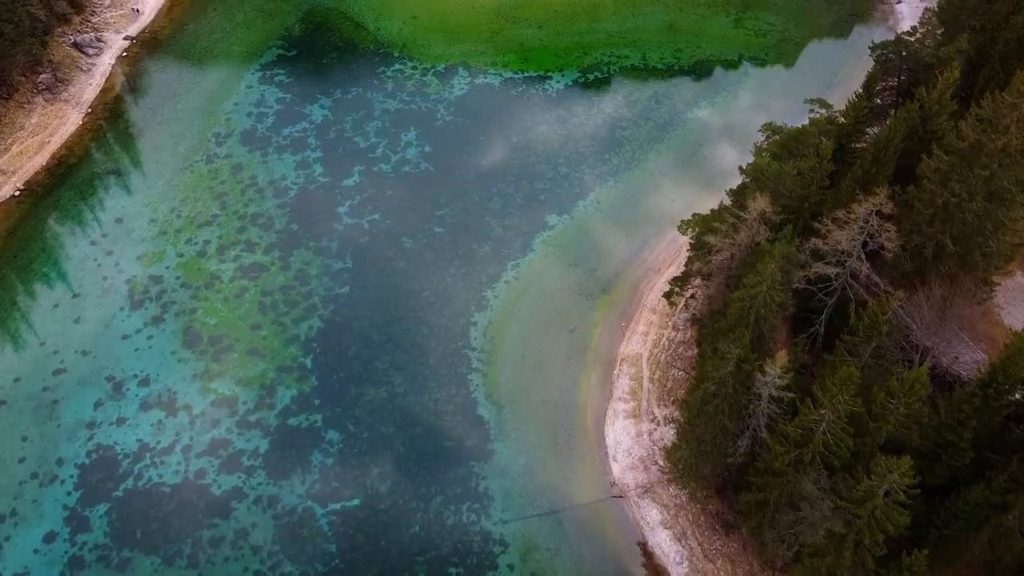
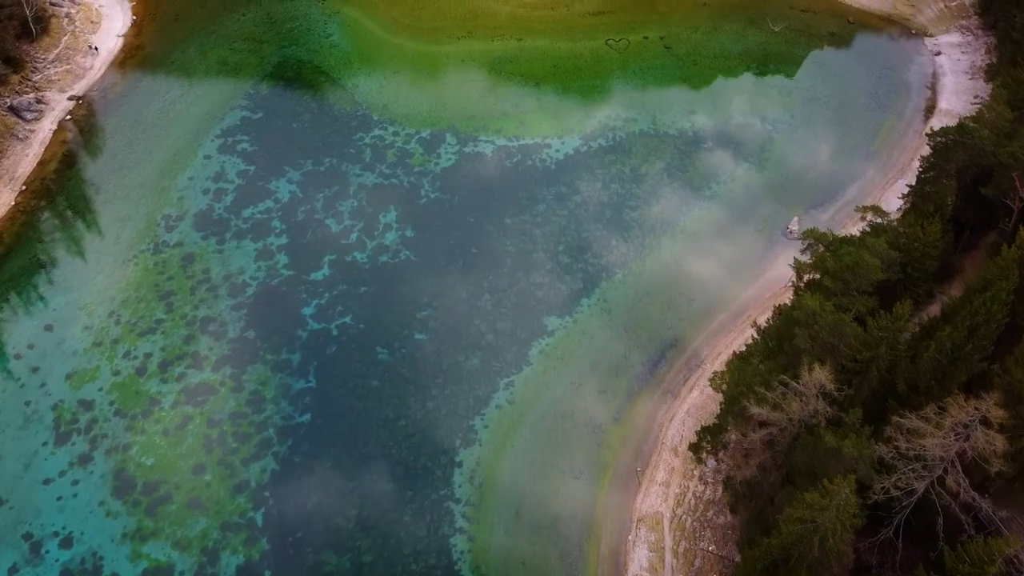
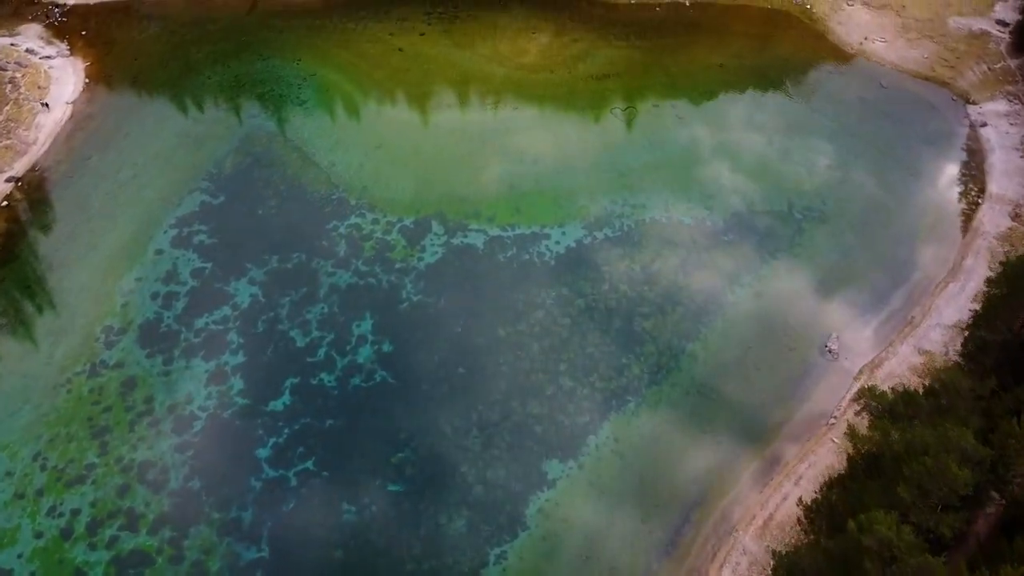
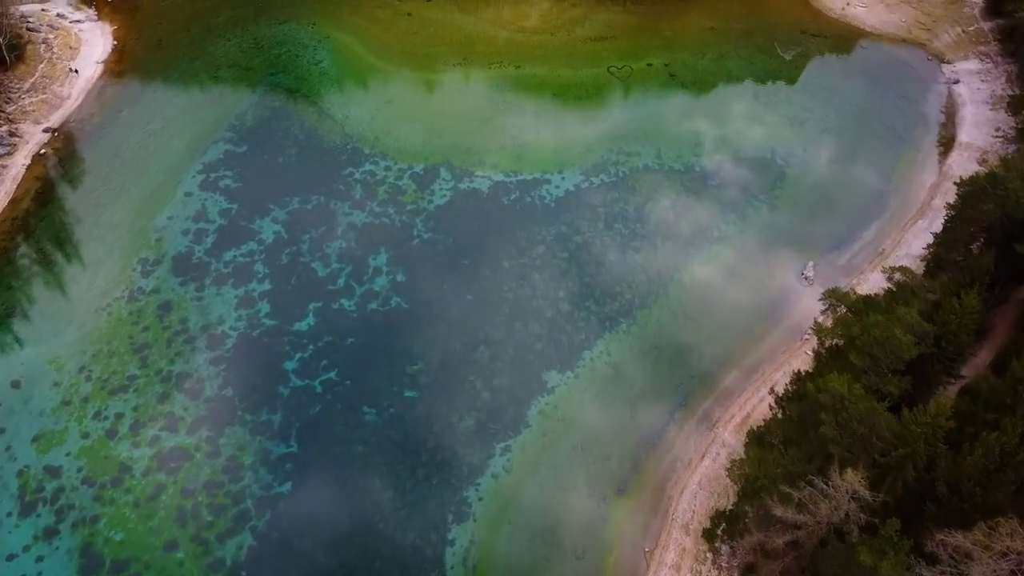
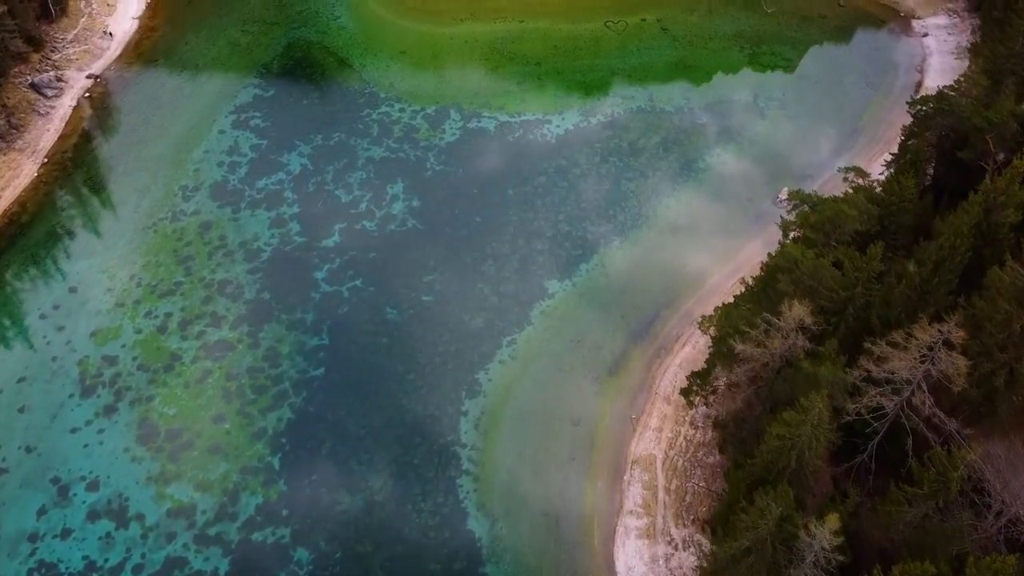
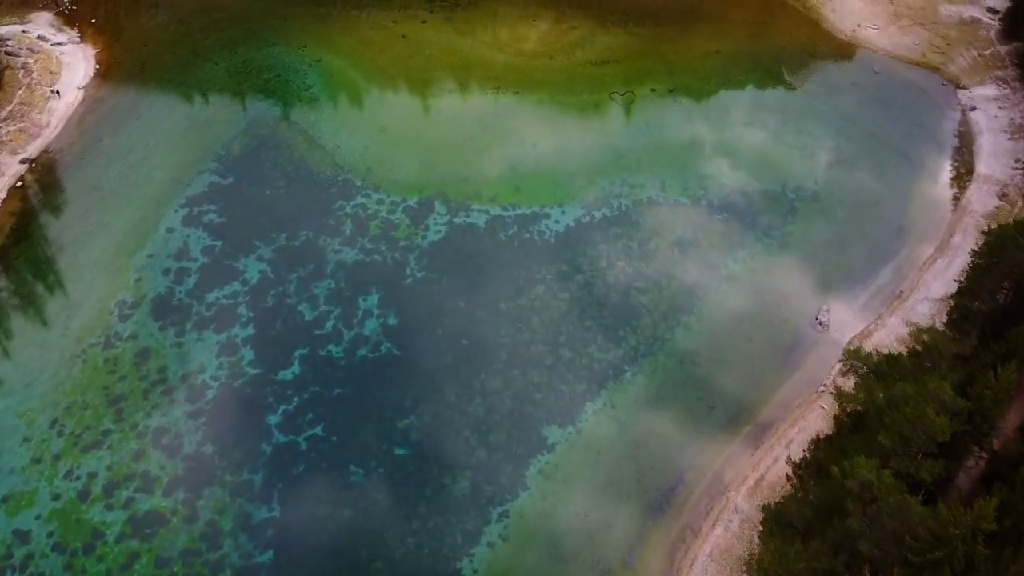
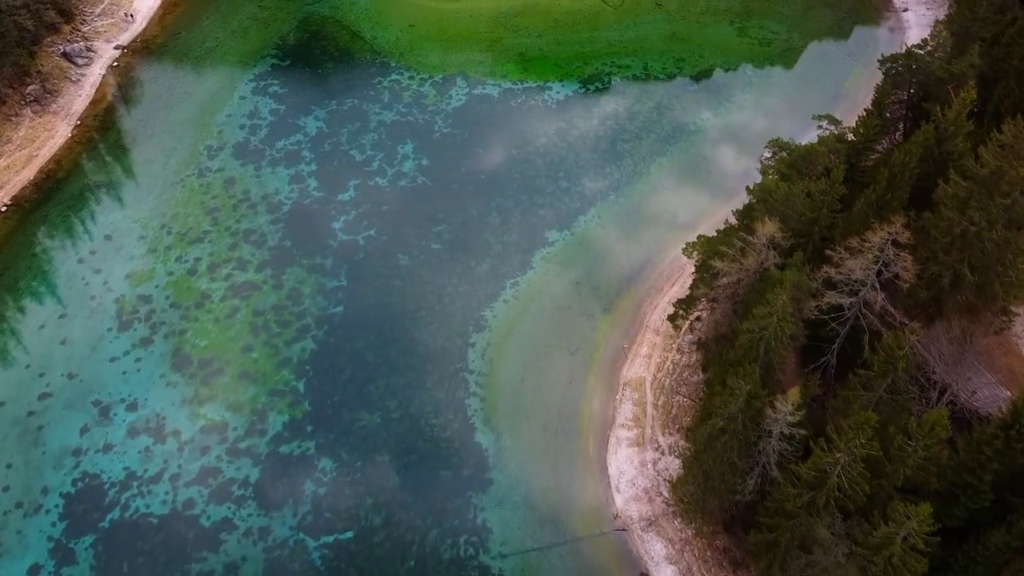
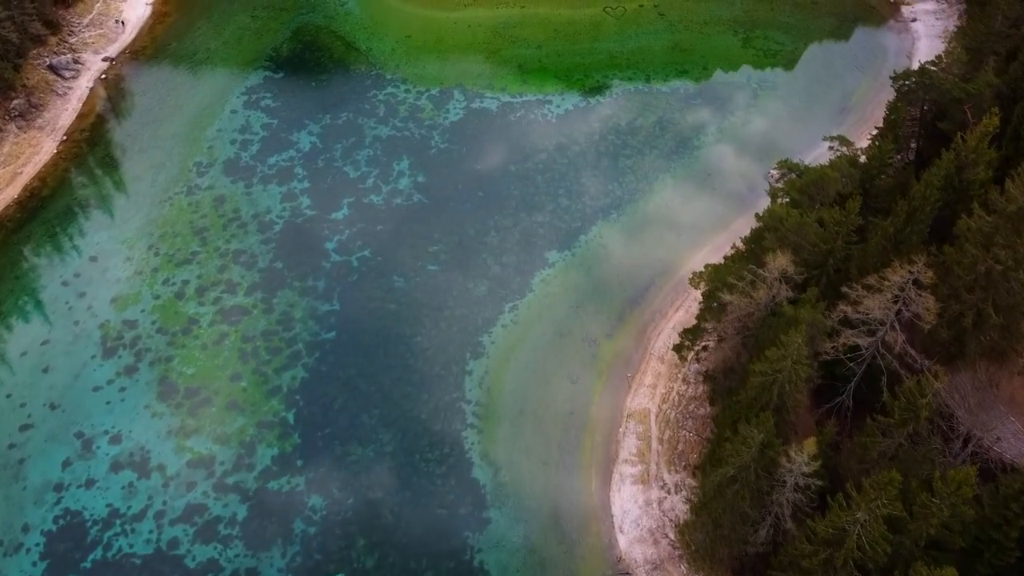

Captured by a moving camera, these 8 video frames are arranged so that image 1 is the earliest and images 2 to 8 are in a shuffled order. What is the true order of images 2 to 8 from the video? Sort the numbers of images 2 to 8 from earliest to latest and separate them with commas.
7, 8, 5, 2, 4, 6, 3
